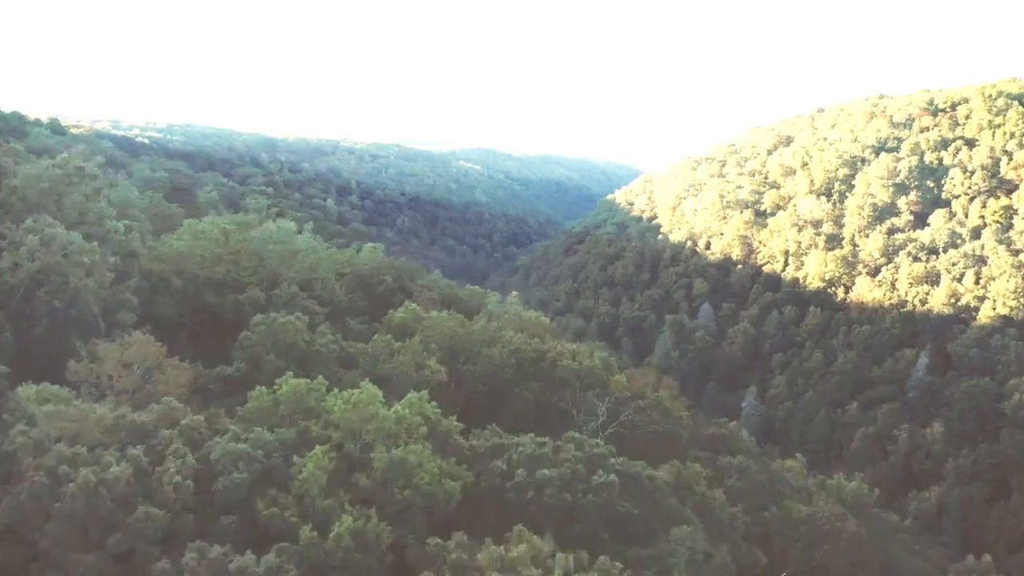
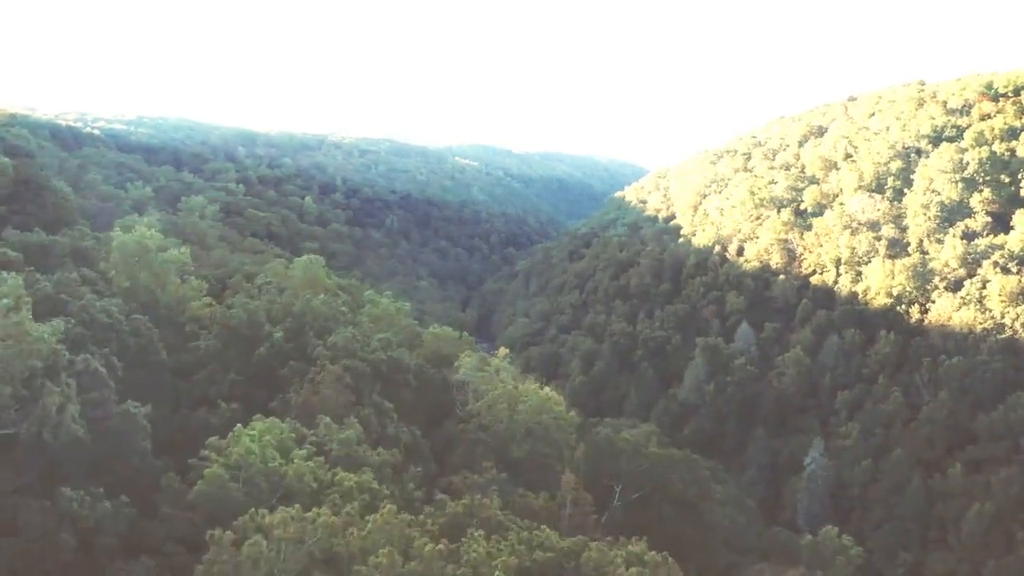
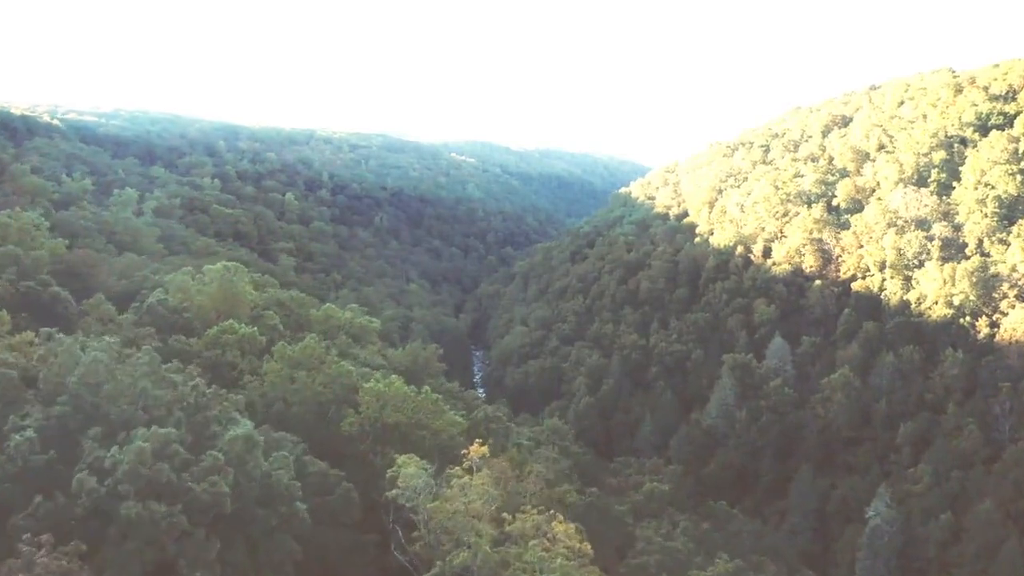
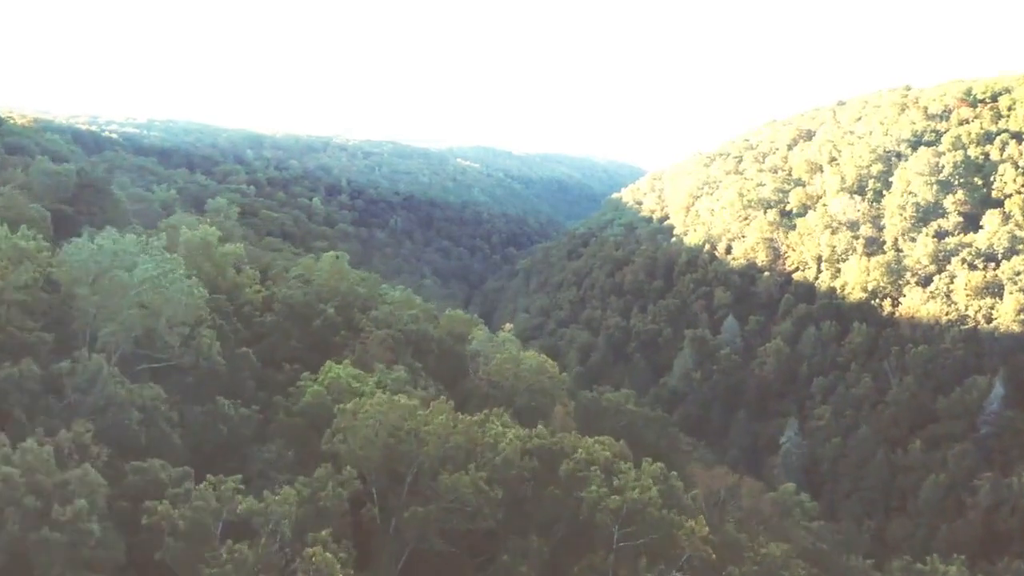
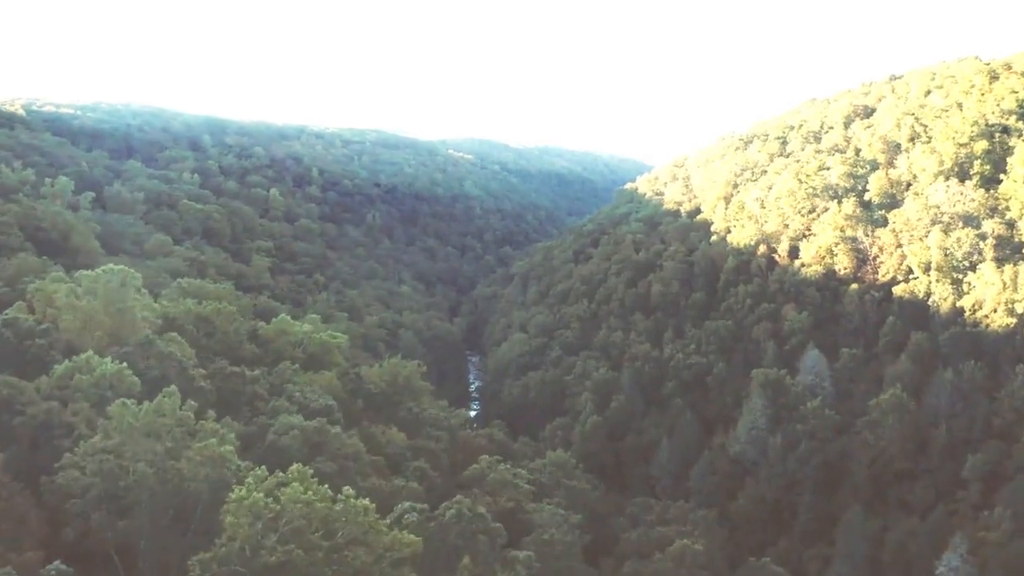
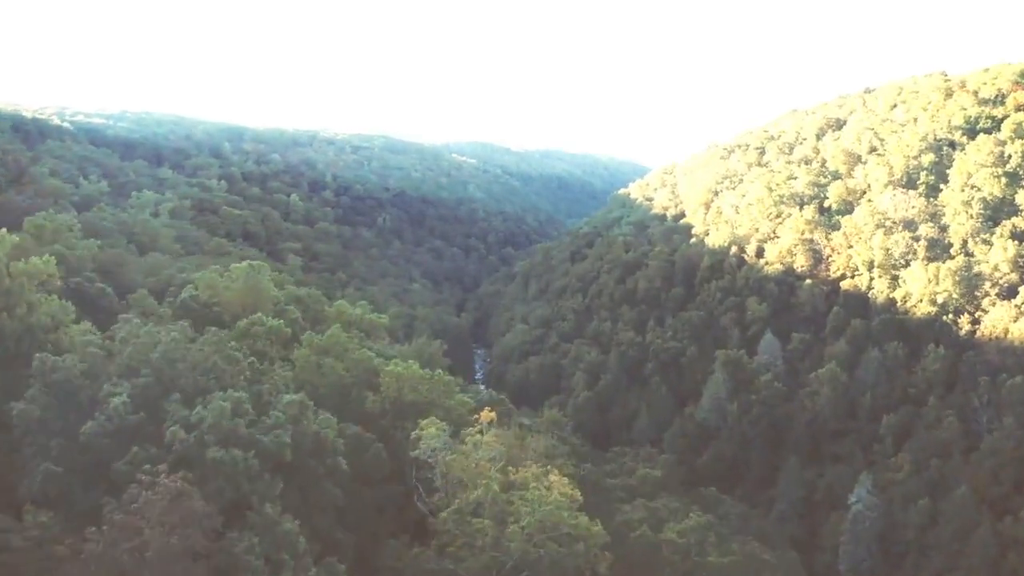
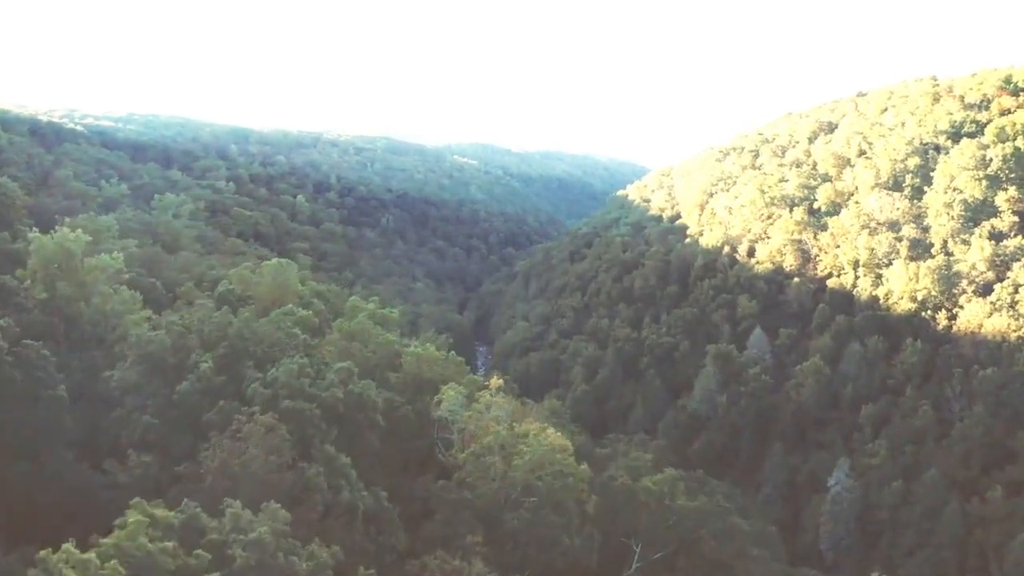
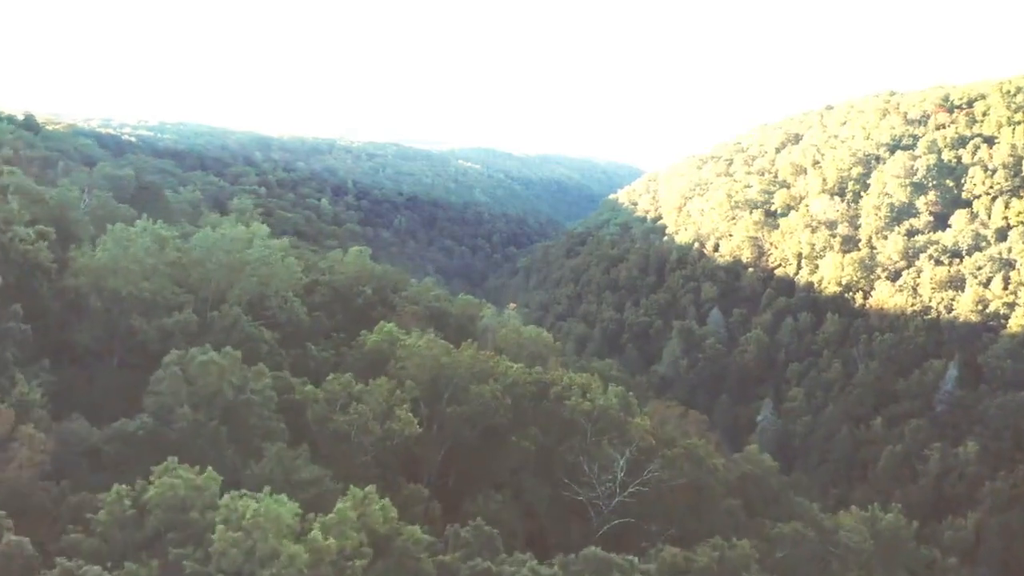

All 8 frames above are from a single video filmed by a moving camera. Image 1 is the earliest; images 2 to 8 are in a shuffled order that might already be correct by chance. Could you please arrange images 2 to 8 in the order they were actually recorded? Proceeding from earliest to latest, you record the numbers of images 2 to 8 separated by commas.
8, 4, 2, 7, 6, 3, 5
